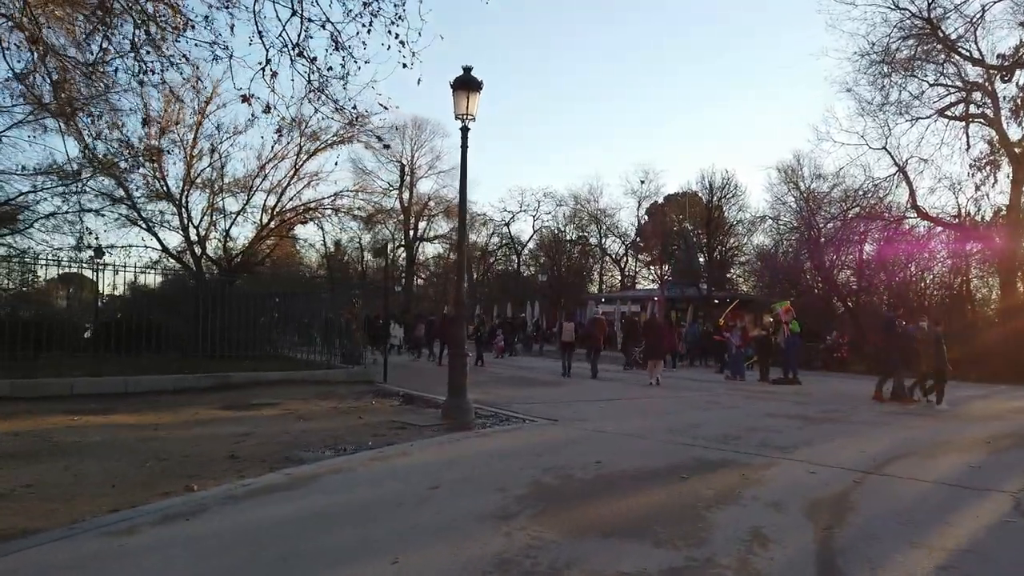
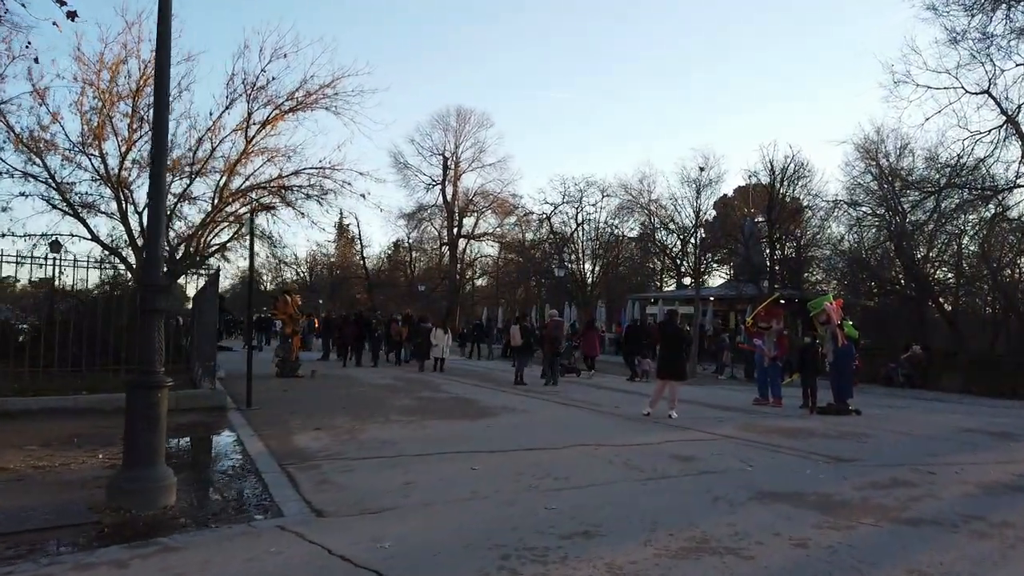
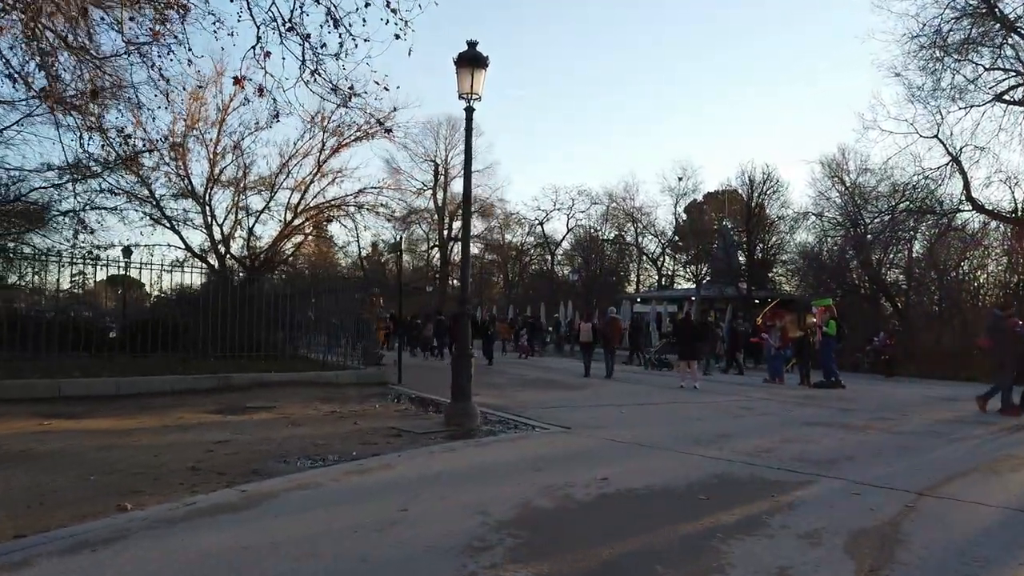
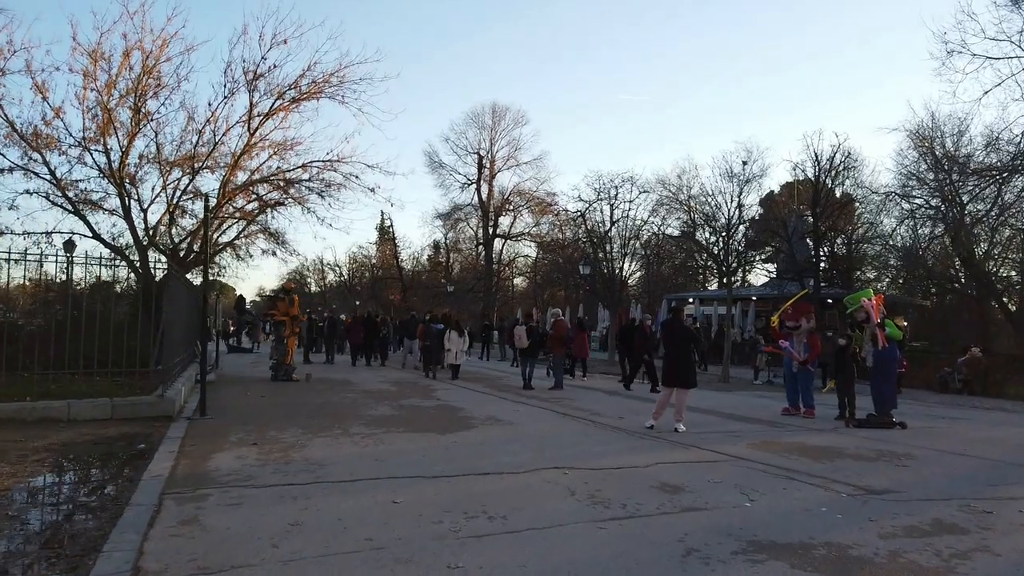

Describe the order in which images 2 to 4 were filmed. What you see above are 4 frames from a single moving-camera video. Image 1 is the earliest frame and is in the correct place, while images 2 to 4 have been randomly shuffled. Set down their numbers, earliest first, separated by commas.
3, 2, 4
